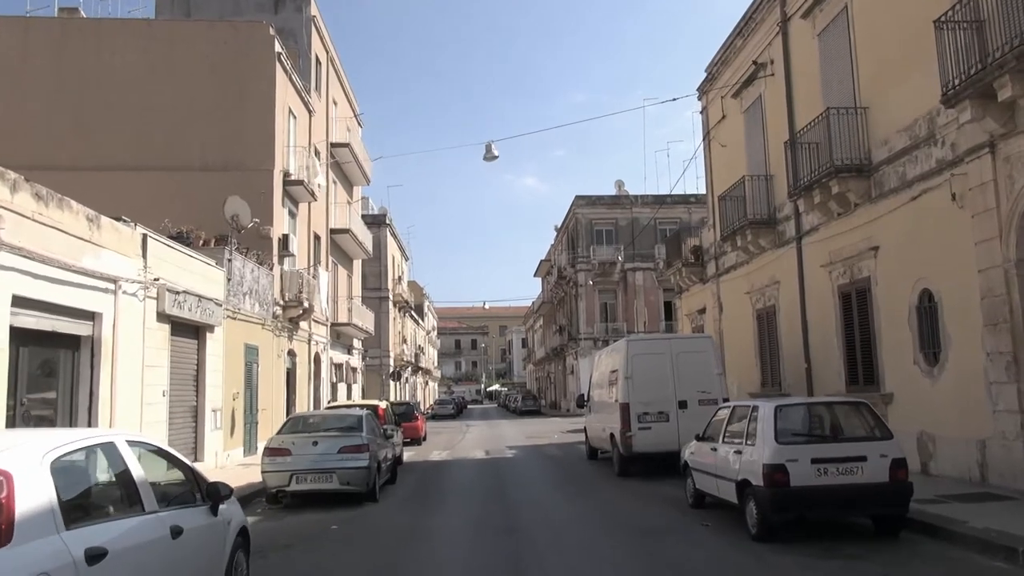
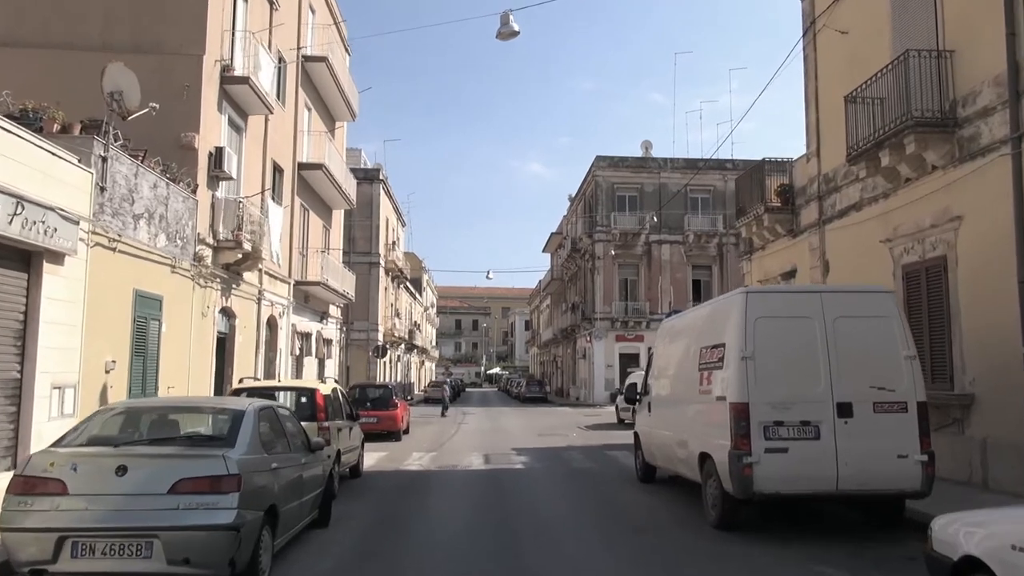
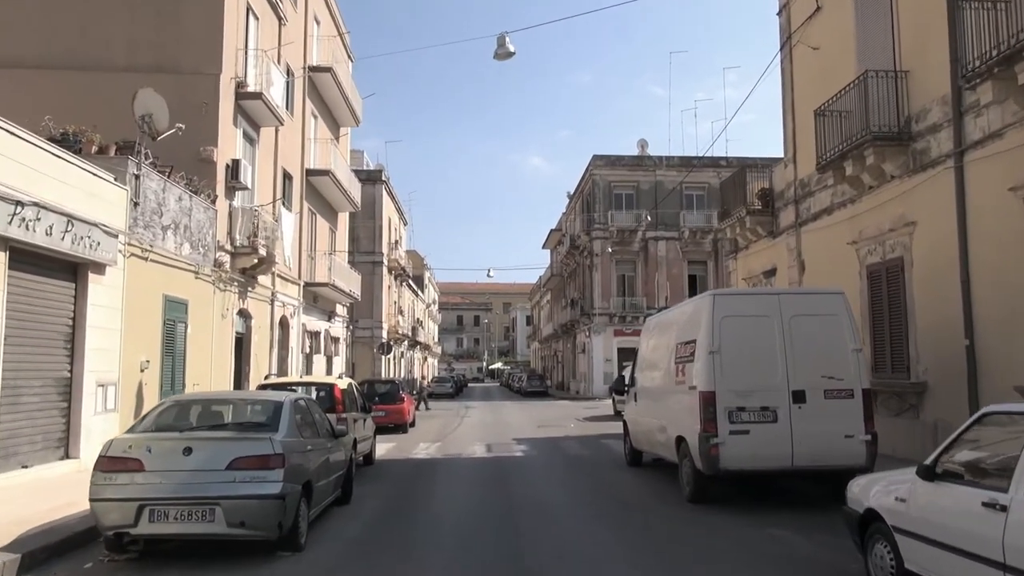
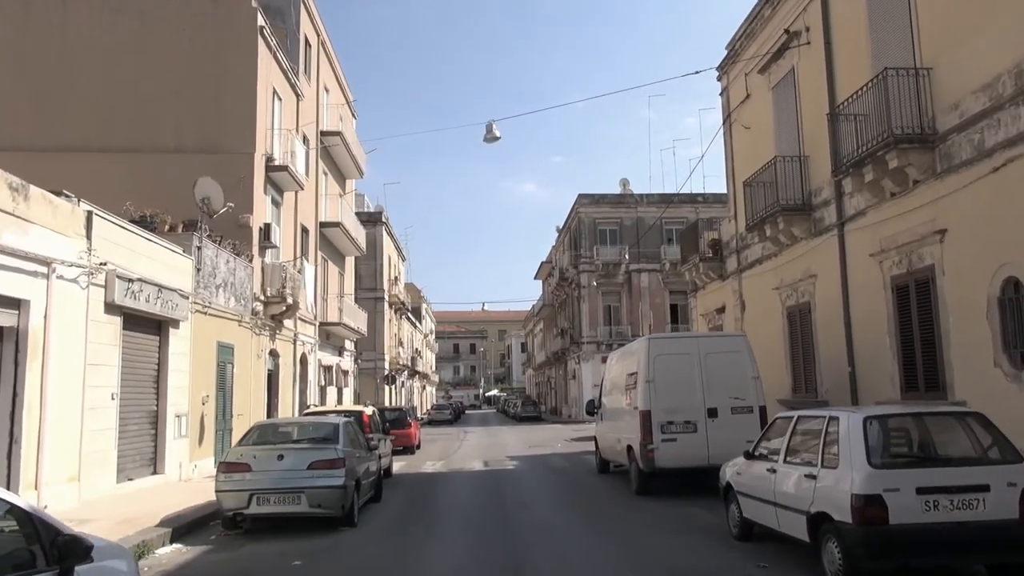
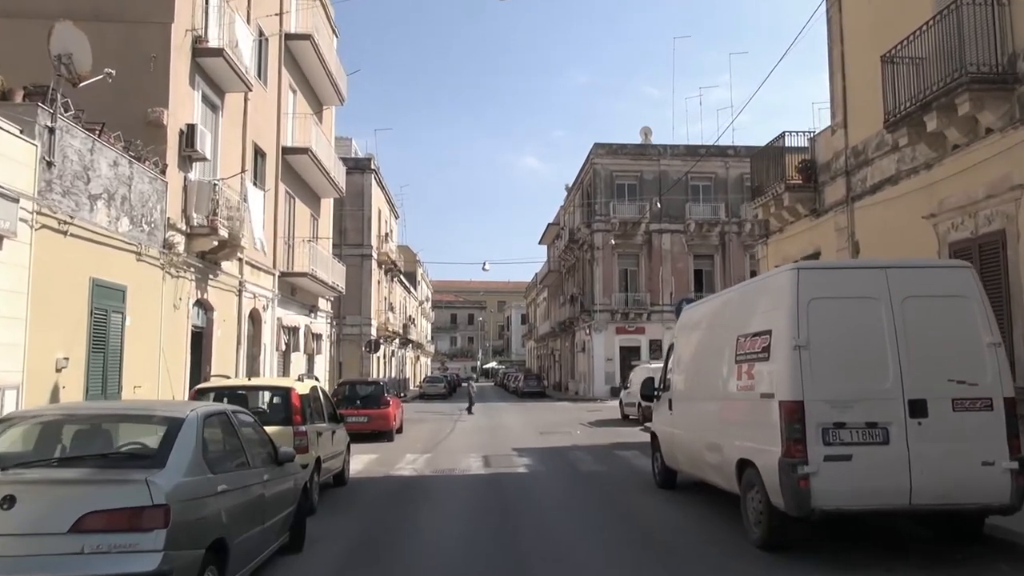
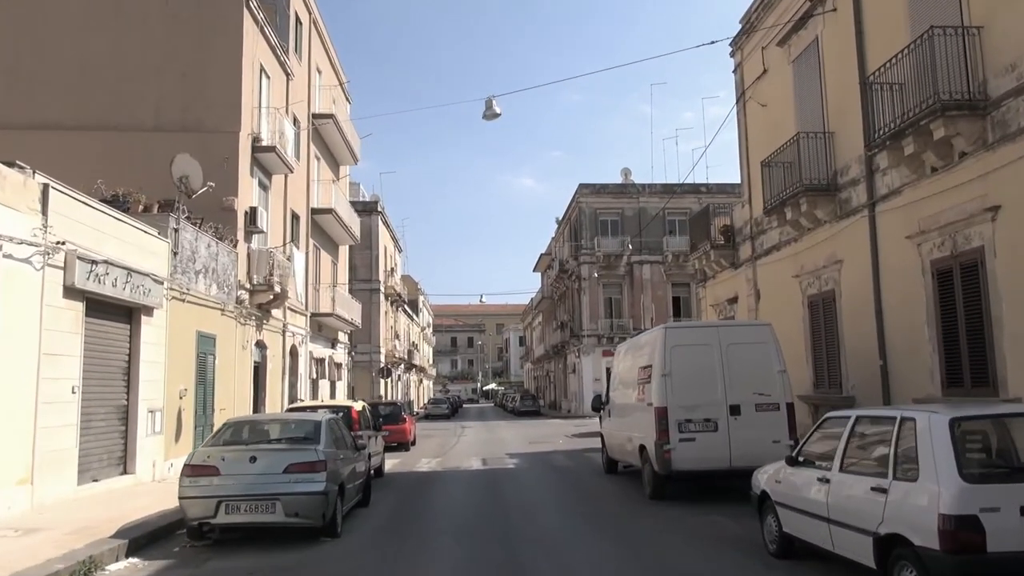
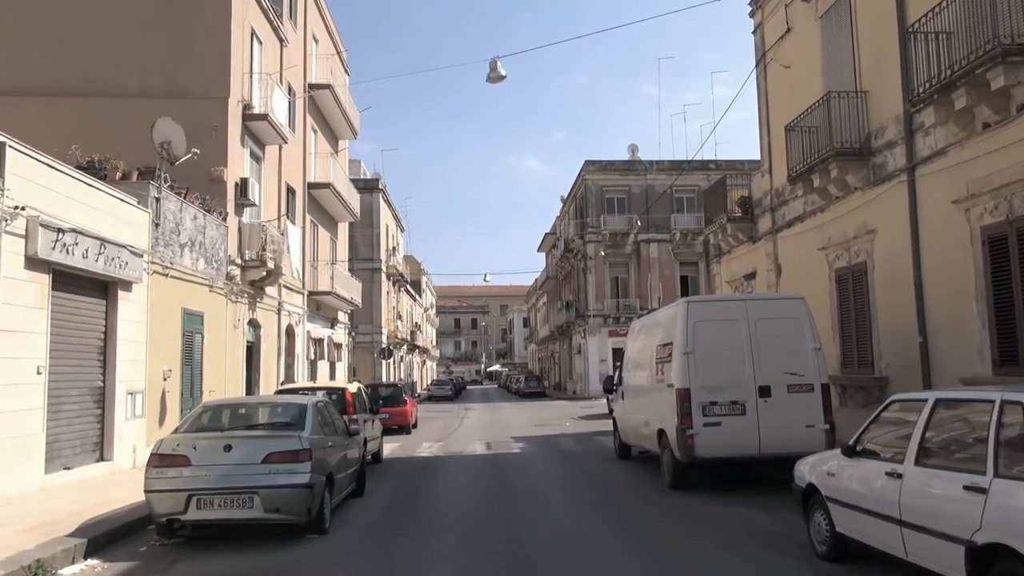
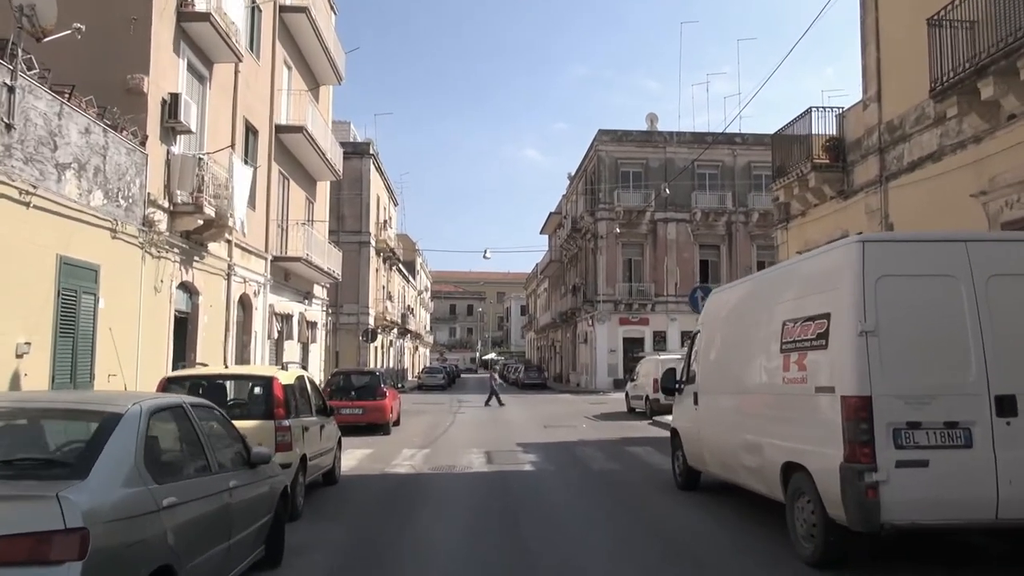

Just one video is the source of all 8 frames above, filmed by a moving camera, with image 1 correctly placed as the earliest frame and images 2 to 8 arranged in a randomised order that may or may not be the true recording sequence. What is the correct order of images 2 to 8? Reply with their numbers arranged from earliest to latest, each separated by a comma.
4, 6, 7, 3, 2, 5, 8
